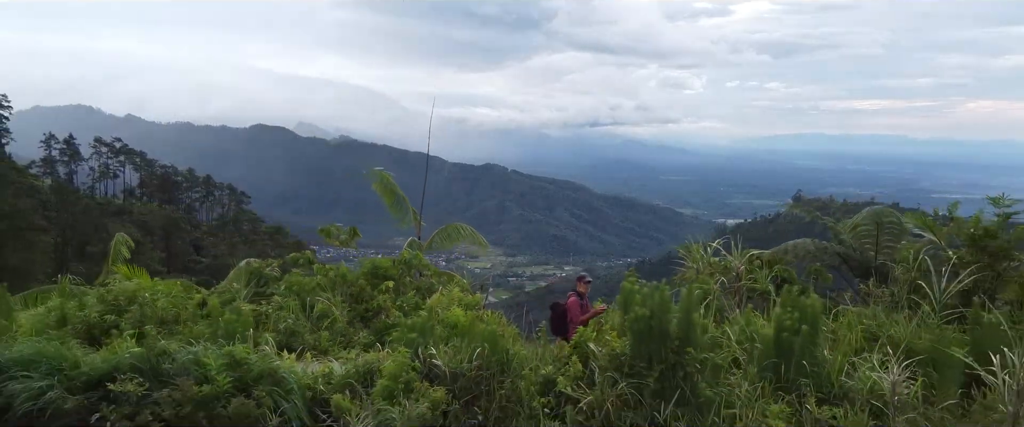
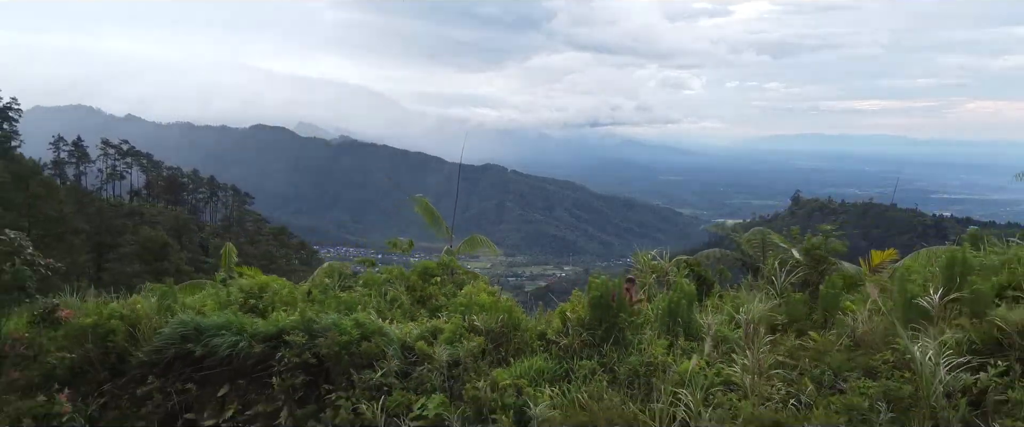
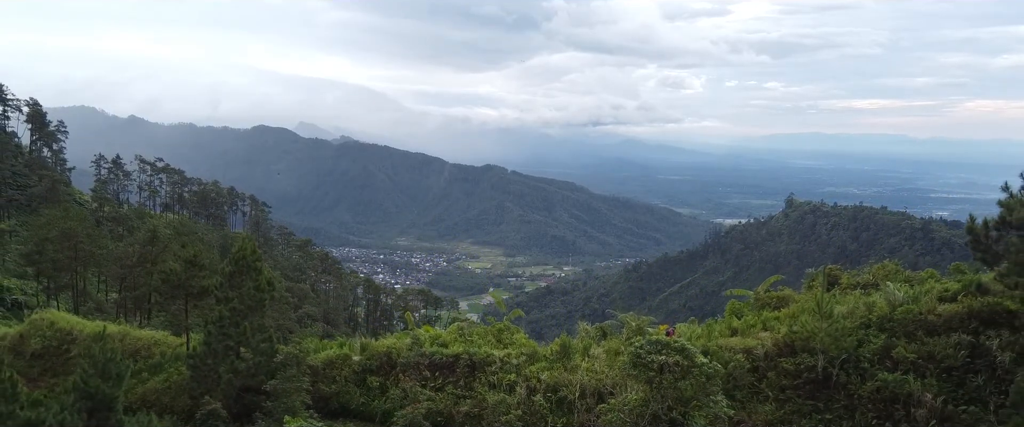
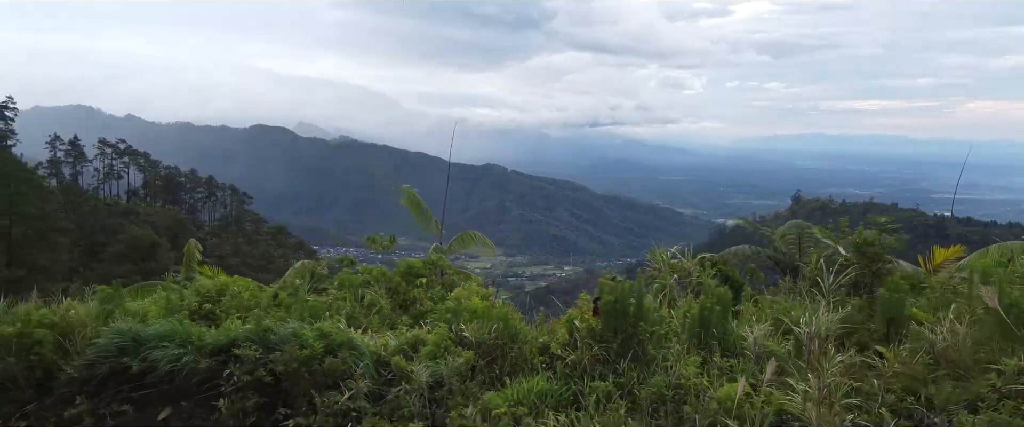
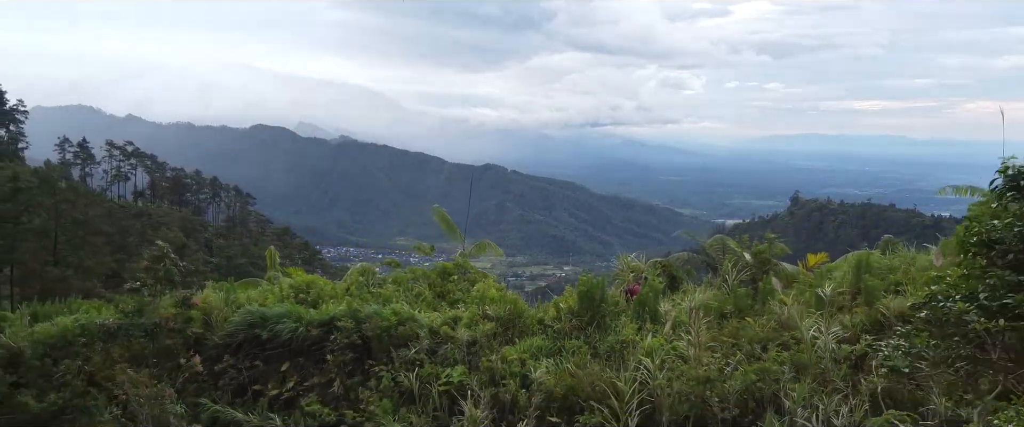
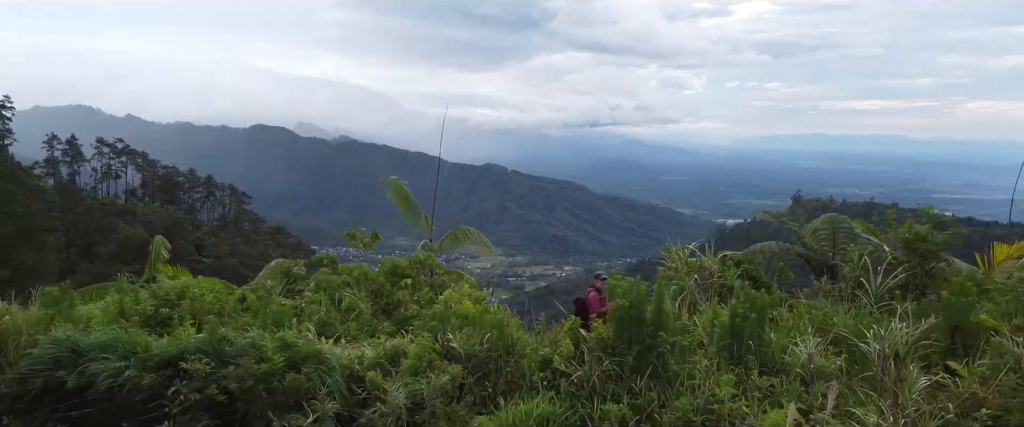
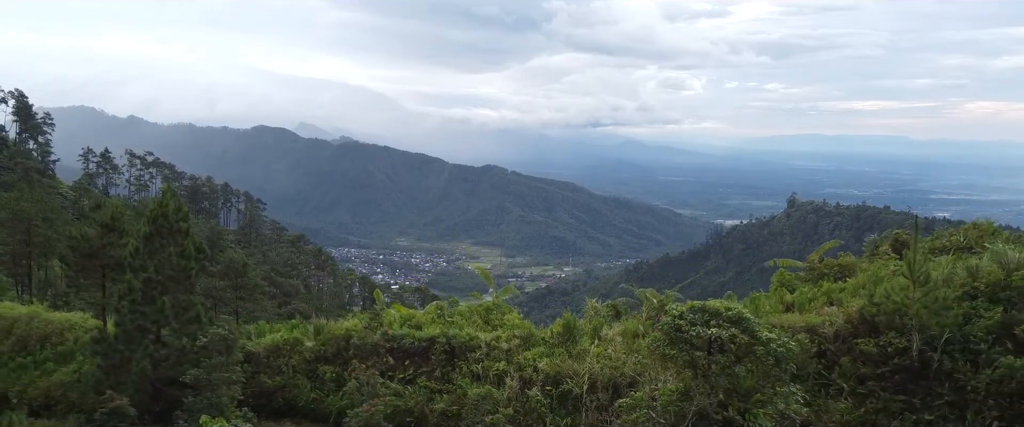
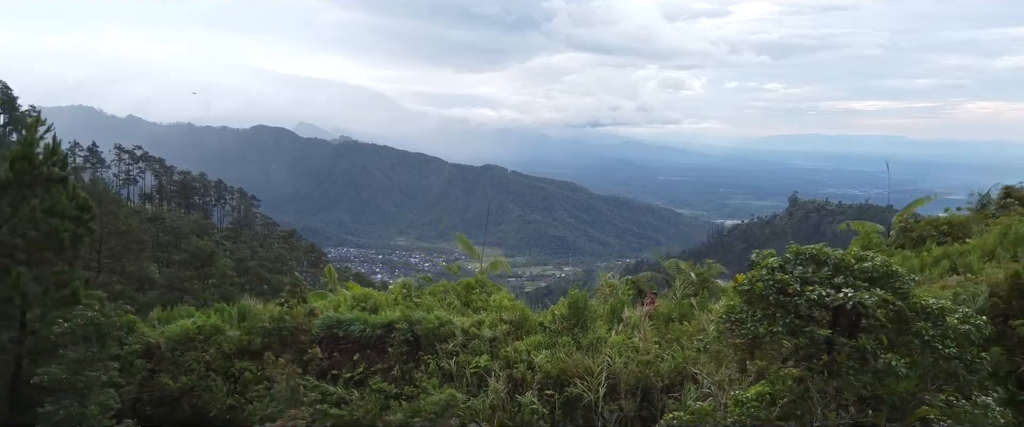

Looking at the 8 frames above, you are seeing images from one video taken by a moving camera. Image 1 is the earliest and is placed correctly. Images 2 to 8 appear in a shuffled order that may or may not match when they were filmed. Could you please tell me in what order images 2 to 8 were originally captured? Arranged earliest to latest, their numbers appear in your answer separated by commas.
6, 4, 2, 5, 8, 7, 3
